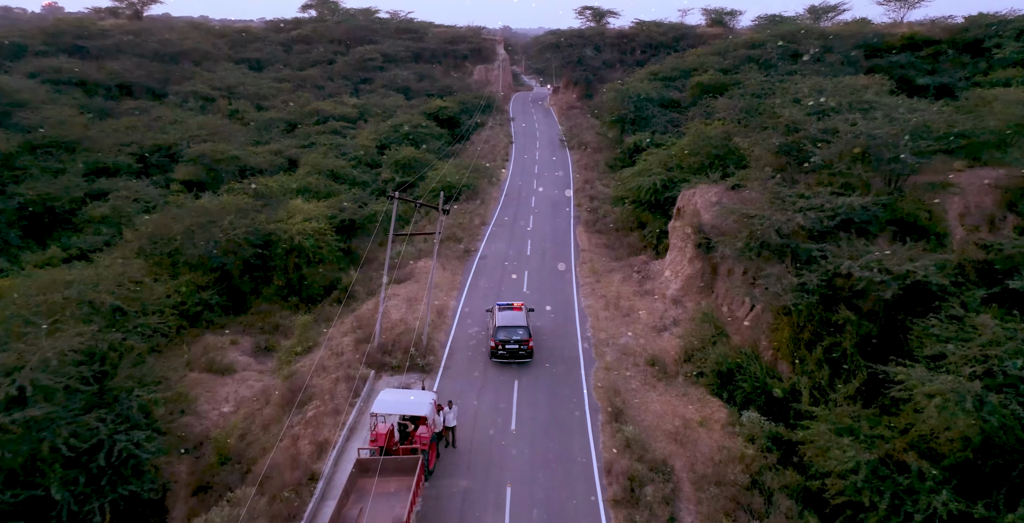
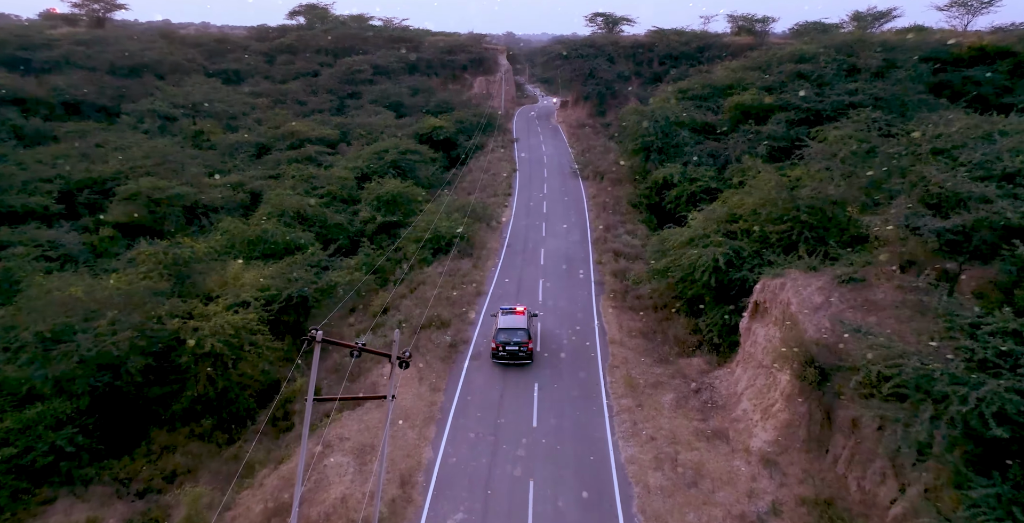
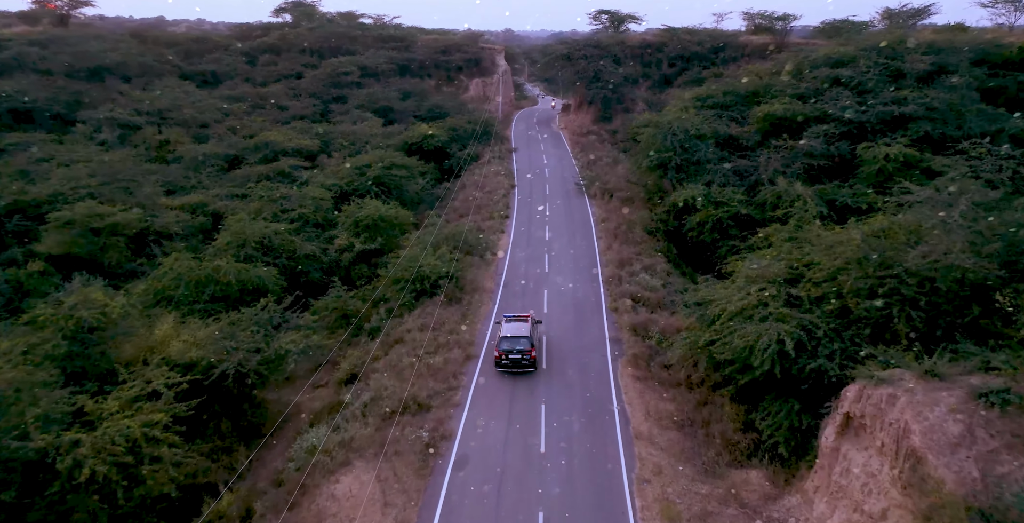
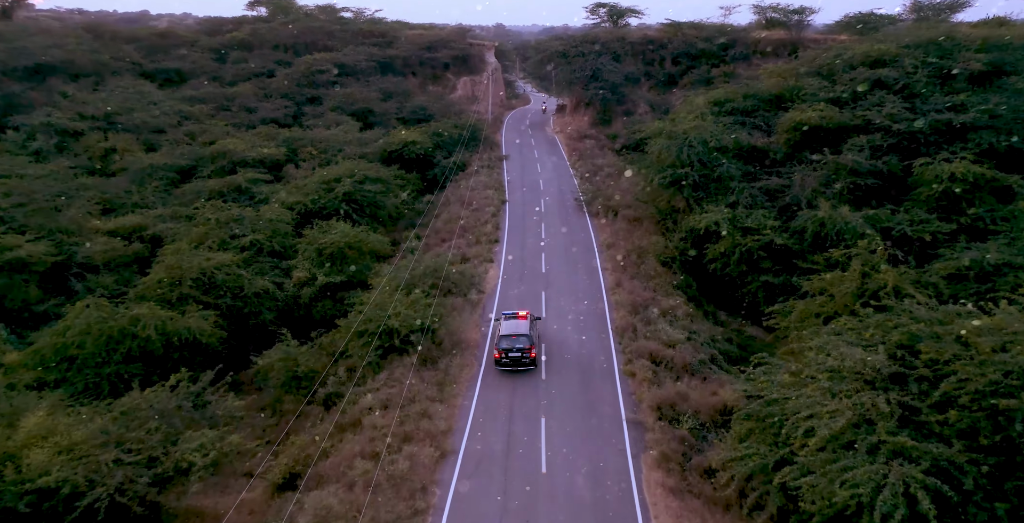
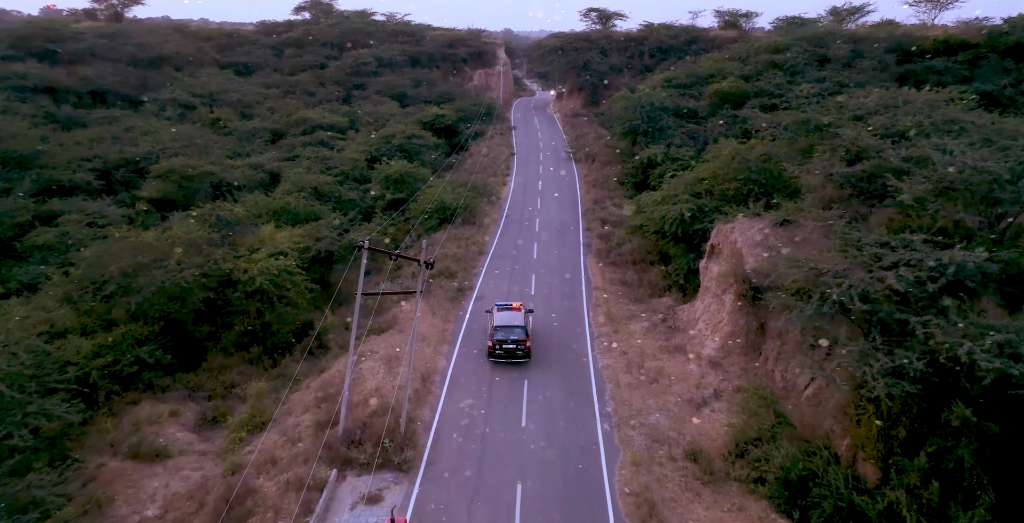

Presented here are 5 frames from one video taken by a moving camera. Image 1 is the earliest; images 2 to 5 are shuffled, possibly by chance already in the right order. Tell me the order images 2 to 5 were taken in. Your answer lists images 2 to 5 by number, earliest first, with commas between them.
5, 2, 3, 4
